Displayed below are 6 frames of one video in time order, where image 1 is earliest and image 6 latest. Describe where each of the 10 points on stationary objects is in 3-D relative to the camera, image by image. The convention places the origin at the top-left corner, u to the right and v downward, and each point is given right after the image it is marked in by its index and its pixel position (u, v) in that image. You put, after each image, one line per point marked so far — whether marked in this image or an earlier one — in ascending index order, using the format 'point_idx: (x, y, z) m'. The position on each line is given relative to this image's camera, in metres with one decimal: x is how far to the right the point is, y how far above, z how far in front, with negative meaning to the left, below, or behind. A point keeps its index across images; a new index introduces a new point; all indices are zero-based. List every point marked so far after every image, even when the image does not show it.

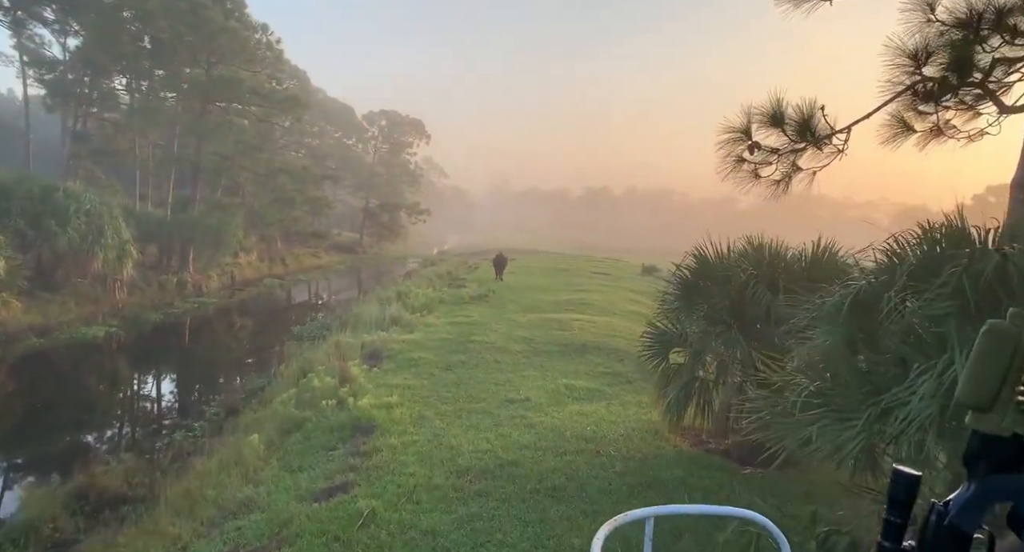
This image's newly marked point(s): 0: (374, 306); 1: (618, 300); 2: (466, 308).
0: (-3.6, -0.8, +17.3) m
1: (+3.0, -0.7, +19.5) m
2: (-1.2, -0.9, +17.2) m
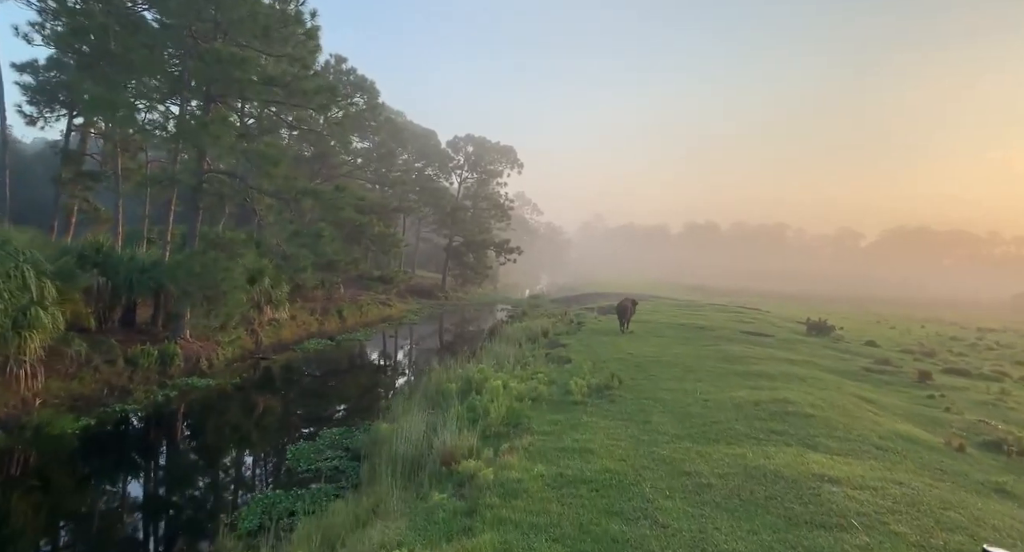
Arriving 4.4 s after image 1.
0: (-1.4, -2.1, +9.9) m
1: (+5.5, -2.1, +11.2) m
2: (+1.0, -2.2, +9.5) m
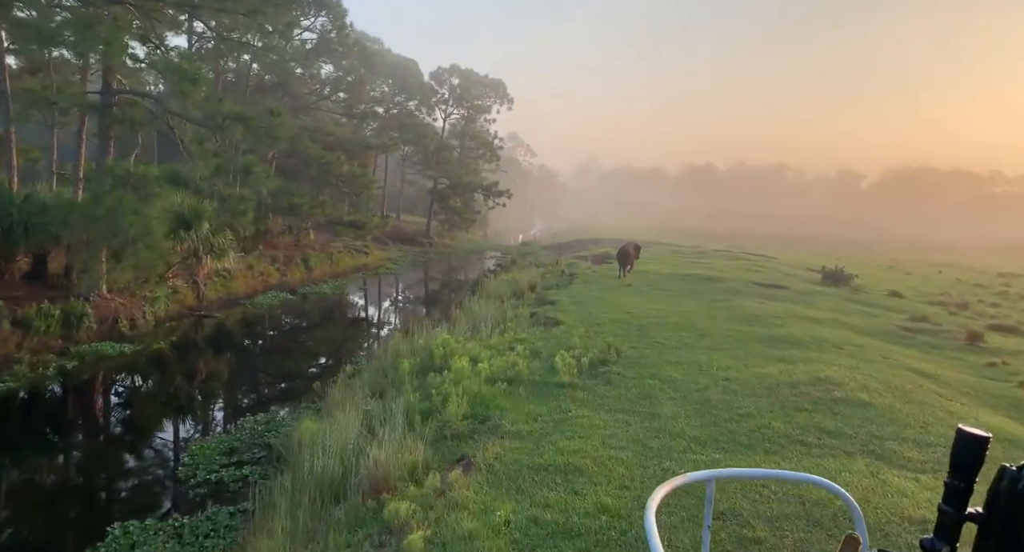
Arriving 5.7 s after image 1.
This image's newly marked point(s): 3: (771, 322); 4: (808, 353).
0: (-1.8, -1.5, +7.5) m
1: (+5.1, -1.4, +8.9) m
2: (+0.6, -1.6, +7.1) m
3: (+5.3, -0.9, +13.5) m
4: (+4.7, -1.2, +10.5) m
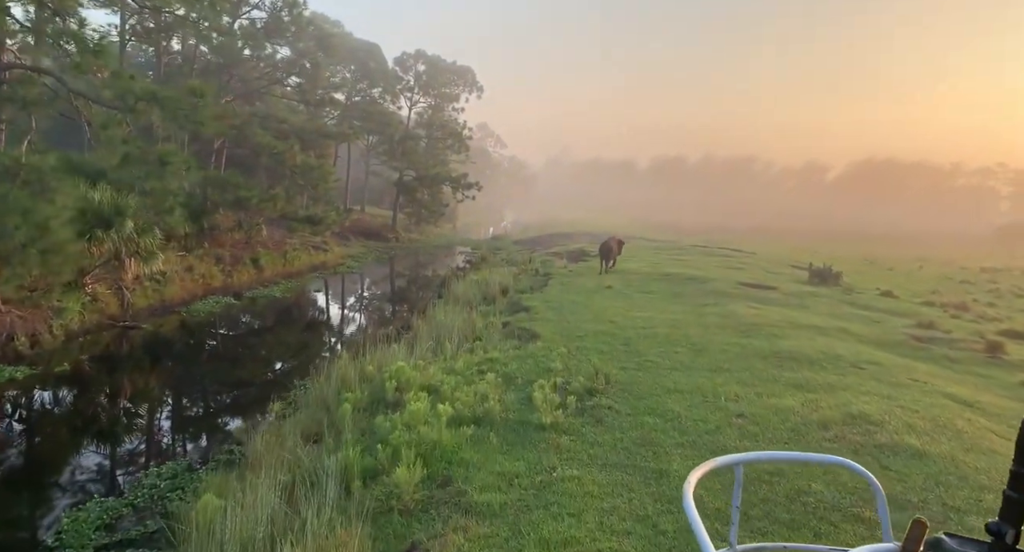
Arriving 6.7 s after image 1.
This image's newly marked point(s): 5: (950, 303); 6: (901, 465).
0: (-2.0, -1.7, +5.8) m
1: (+4.8, -1.6, +7.4) m
2: (+0.4, -1.8, +5.5) m
3: (+4.7, -1.0, +12.1) m
4: (+4.3, -1.3, +9.0) m
5: (+12.0, -0.8, +18.3) m
6: (+3.6, -1.7, +6.1) m
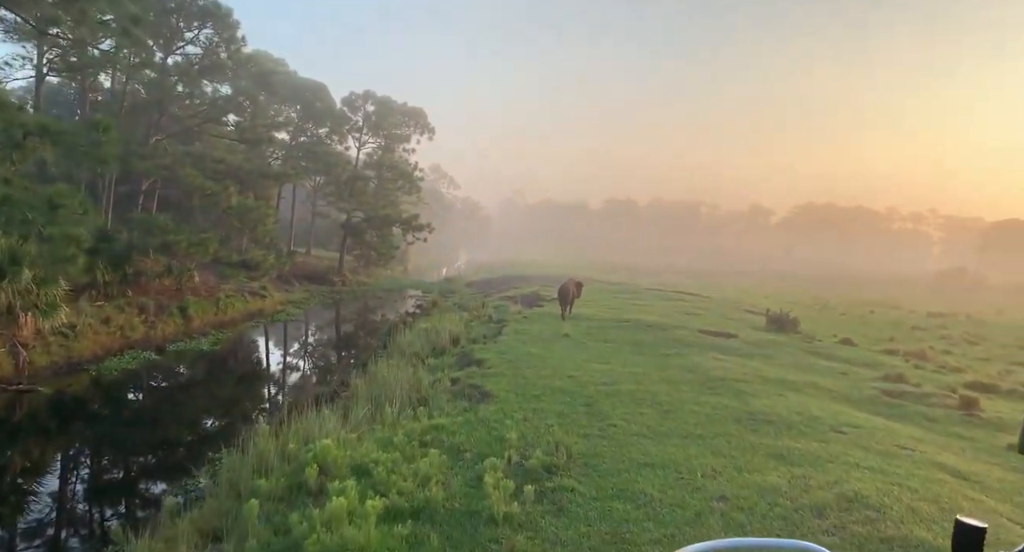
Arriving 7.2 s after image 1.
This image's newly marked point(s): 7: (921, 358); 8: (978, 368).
0: (-2.4, -2.2, +4.4) m
1: (+4.3, -2.2, +6.6) m
2: (0.0, -2.3, +4.3) m
3: (+3.9, -1.9, +11.2) m
4: (+3.7, -2.1, +8.2) m
5: (+10.7, -2.0, +17.9) m
6: (+3.2, -2.2, +5.2) m
7: (+10.4, -2.1, +16.9) m
8: (+11.2, -2.2, +16.1) m
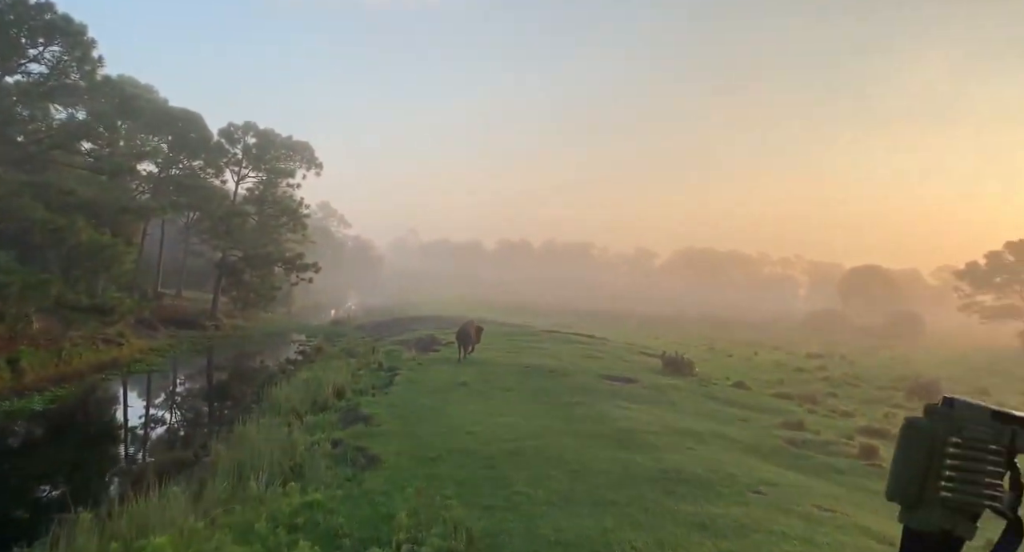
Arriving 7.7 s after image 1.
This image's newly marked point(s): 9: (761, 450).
0: (-3.0, -2.5, +2.8) m
1: (+3.3, -2.6, +6.0) m
2: (-0.6, -2.6, +3.1) m
3: (+2.2, -2.7, +10.6) m
4: (+2.5, -2.6, +7.5) m
5: (+7.9, -3.2, +18.3) m
6: (+2.5, -2.6, +4.5) m
7: (+7.7, -3.2, +17.1) m
8: (+8.6, -3.3, +16.5) m
9: (+4.1, -2.8, +10.9) m
